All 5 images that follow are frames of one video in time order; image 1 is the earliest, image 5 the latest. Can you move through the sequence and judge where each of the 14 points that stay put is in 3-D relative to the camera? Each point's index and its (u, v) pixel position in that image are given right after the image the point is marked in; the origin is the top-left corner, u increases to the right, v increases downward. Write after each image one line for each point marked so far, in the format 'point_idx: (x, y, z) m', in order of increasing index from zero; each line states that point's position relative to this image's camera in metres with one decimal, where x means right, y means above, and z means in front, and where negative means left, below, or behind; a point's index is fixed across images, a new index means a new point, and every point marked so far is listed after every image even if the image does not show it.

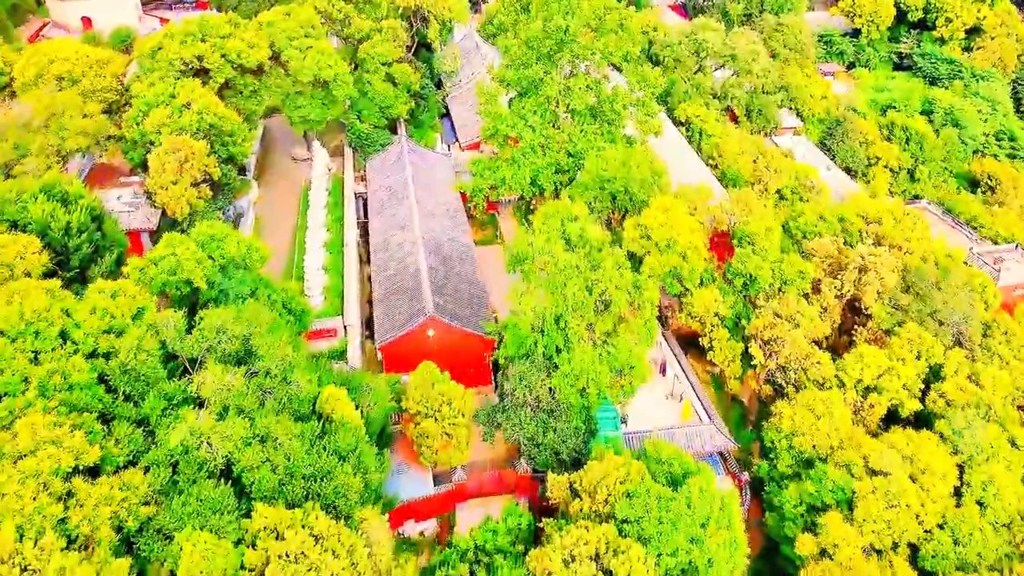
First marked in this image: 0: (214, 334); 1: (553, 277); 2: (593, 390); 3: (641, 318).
0: (-5.6, -0.9, +15.3) m
1: (+1.0, +0.3, +19.1) m
2: (+1.9, -2.3, +18.5) m
3: (+3.1, -0.7, +19.6) m
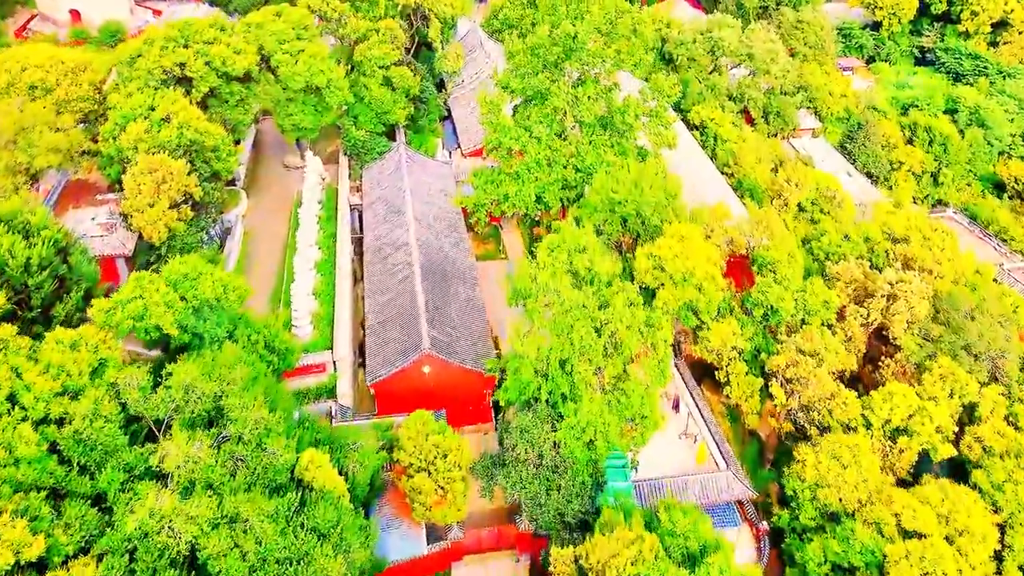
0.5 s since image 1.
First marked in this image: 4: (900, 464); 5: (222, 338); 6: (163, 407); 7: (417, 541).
0: (-5.6, -1.8, +13.8) m
1: (+1.0, -0.6, +17.5) m
2: (+1.9, -3.2, +17.0) m
3: (+3.1, -1.6, +18.0) m
4: (+9.4, -4.3, +19.8) m
5: (-5.9, -1.0, +16.6) m
6: (-5.8, -2.0, +13.6) m
7: (-2.0, -5.3, +17.3) m
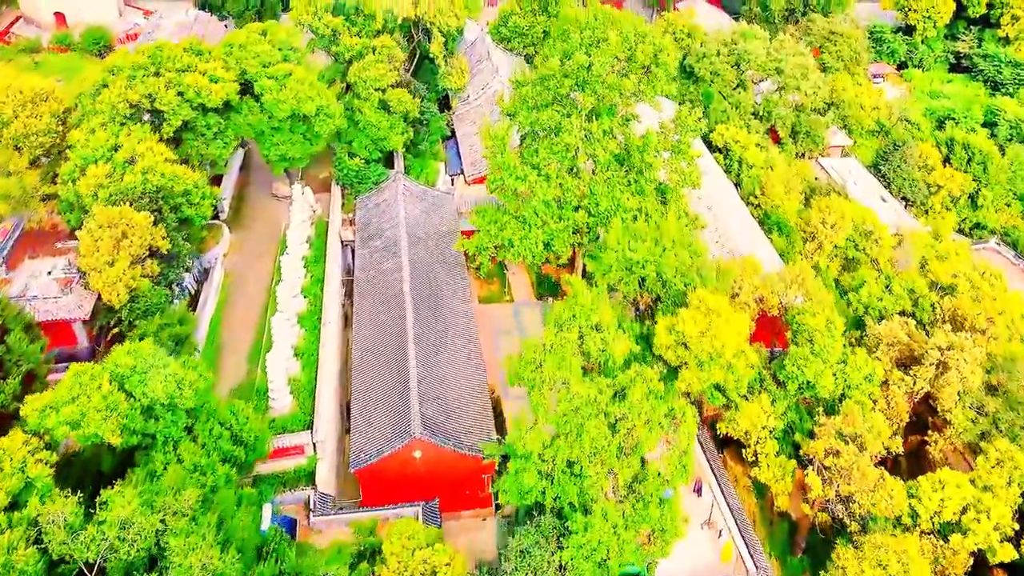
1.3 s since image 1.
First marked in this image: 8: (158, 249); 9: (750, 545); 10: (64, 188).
0: (-5.6, -3.5, +11.5) m
1: (+1.0, -2.3, +15.2) m
2: (+1.9, -4.9, +14.7) m
3: (+3.1, -3.3, +15.6) m
4: (+9.4, -6.0, +17.5) m
5: (-5.9, -2.6, +14.4) m
6: (-5.9, -3.7, +11.4) m
7: (-2.0, -7.0, +15.1) m
8: (-8.3, +0.9, +19.1) m
9: (+5.2, -5.6, +17.8) m
10: (-10.7, +2.4, +19.5) m
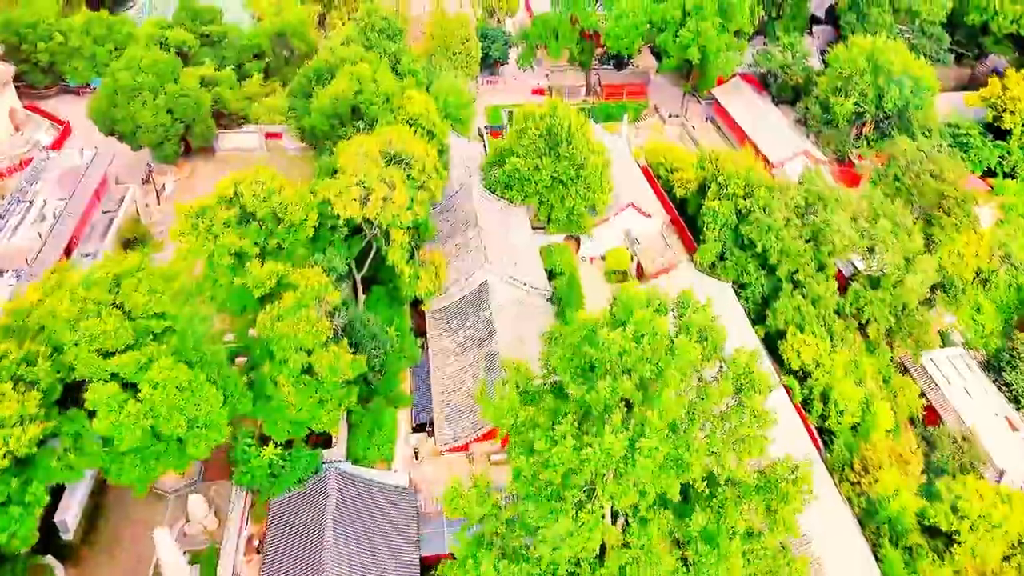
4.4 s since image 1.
0: (-6.1, -11.3, +2.7) m
1: (+0.6, -10.2, +6.2) m
2: (+1.4, -12.8, +5.8) m
3: (+2.7, -11.2, +6.7) m
4: (+9.0, -13.9, +8.5) m
5: (-6.3, -10.5, +5.6) m
6: (-6.3, -11.5, +2.6) m
7: (-2.5, -14.8, +6.2) m
8: (-8.6, -6.8, +10.2) m
9: (+4.8, -13.5, +8.8) m
10: (-11.1, -5.4, +10.7) m
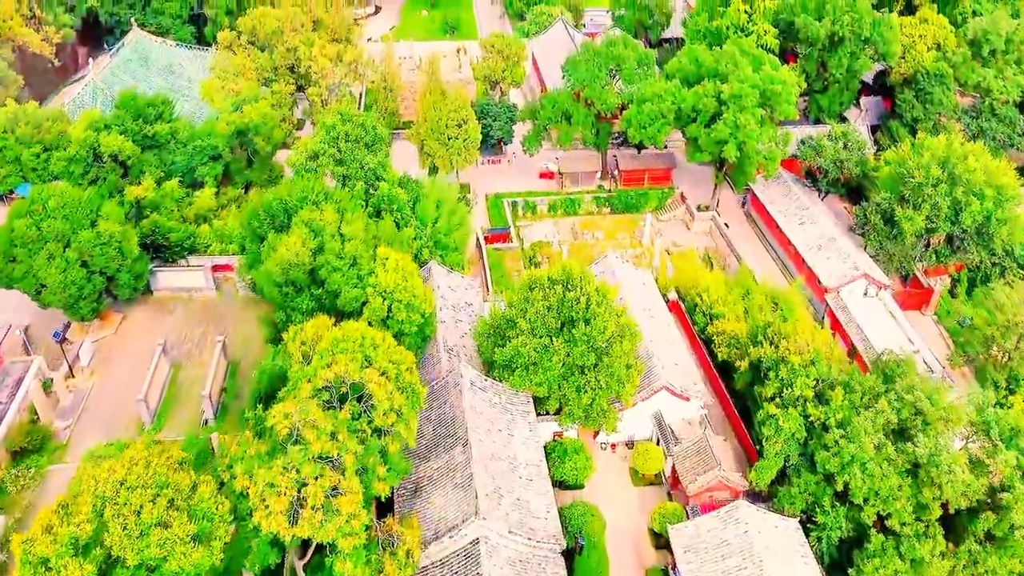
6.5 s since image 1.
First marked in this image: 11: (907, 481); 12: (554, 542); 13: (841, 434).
0: (-6.3, -17.1, -3.3) m
1: (+0.4, -16.0, +0.2) m
2: (+1.2, -18.6, -0.3) m
3: (+2.5, -17.0, +0.6) m
4: (+8.8, -19.8, +2.4) m
5: (-6.5, -16.2, -0.4) m
6: (-6.6, -17.3, -3.4) m
7: (-2.7, -20.6, +0.2) m
8: (-8.8, -12.6, +4.2) m
9: (+4.6, -19.3, +2.7) m
10: (-11.2, -11.1, +4.7) m
11: (+9.2, -4.5, +18.8) m
12: (+1.0, -5.8, +18.8) m
13: (+7.8, -3.4, +19.3) m
